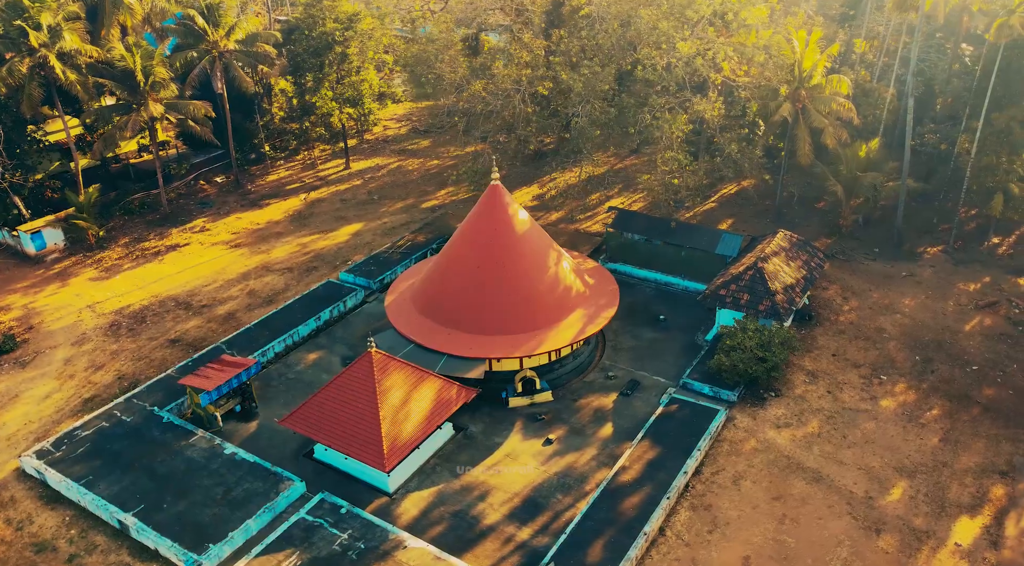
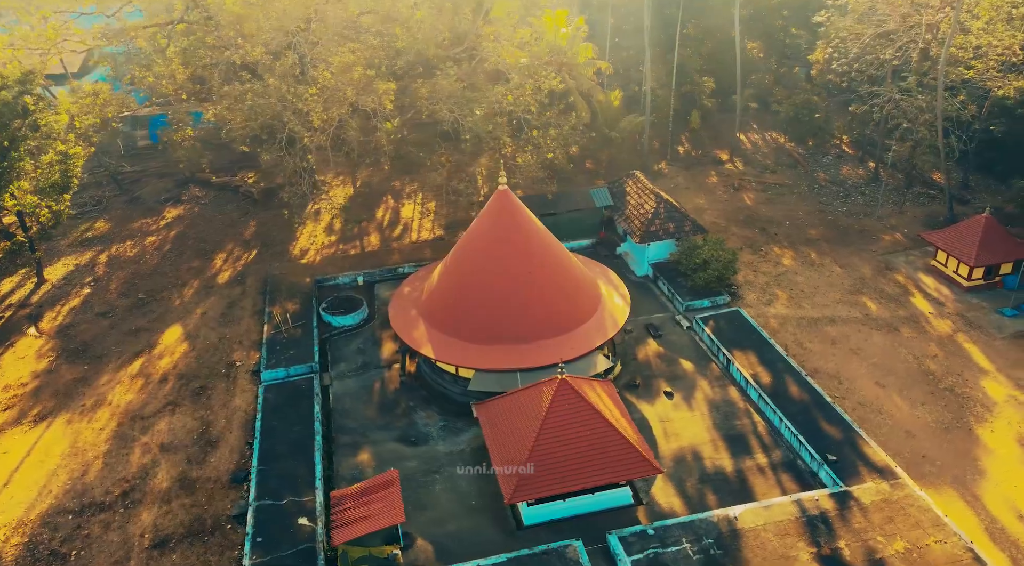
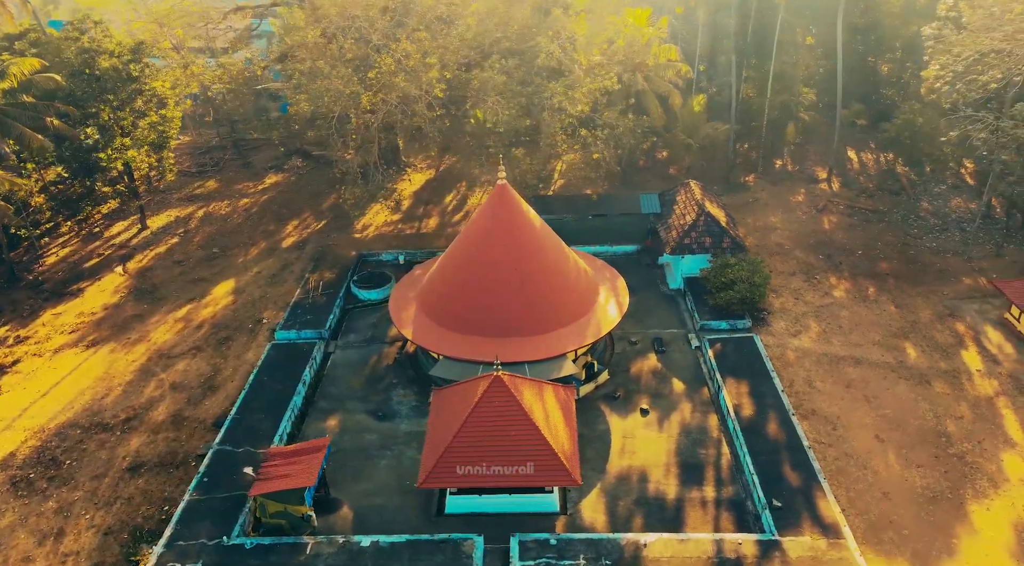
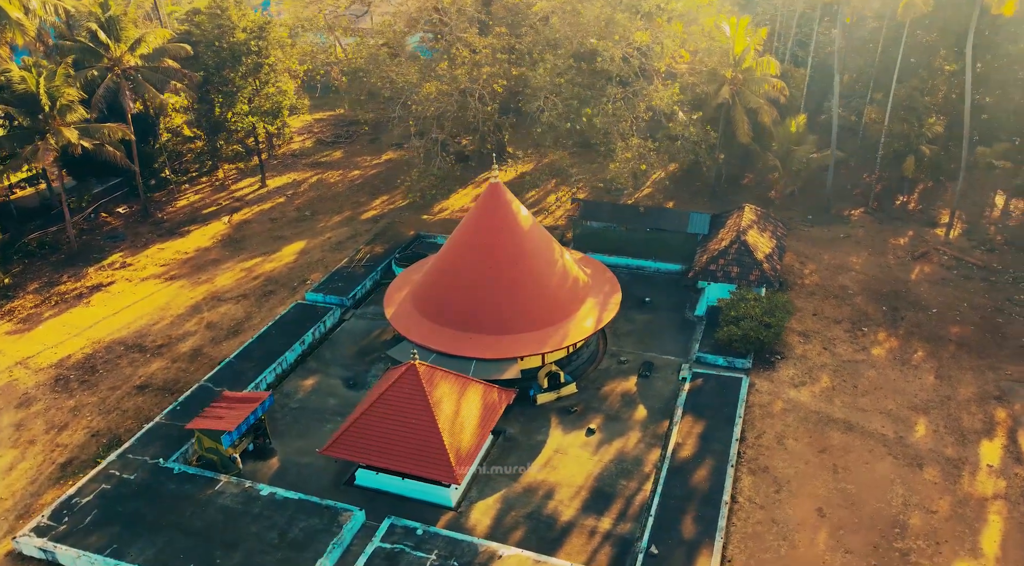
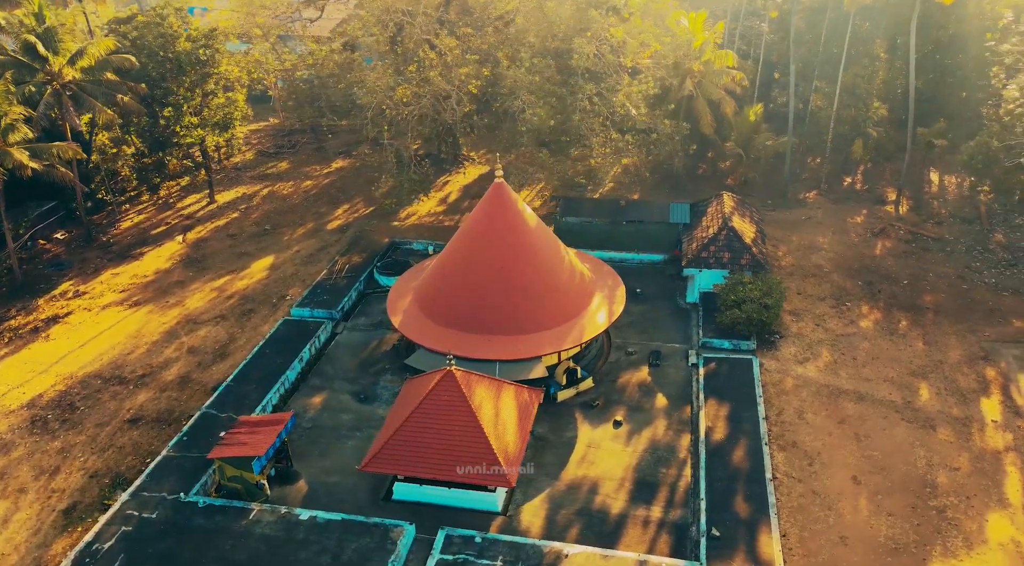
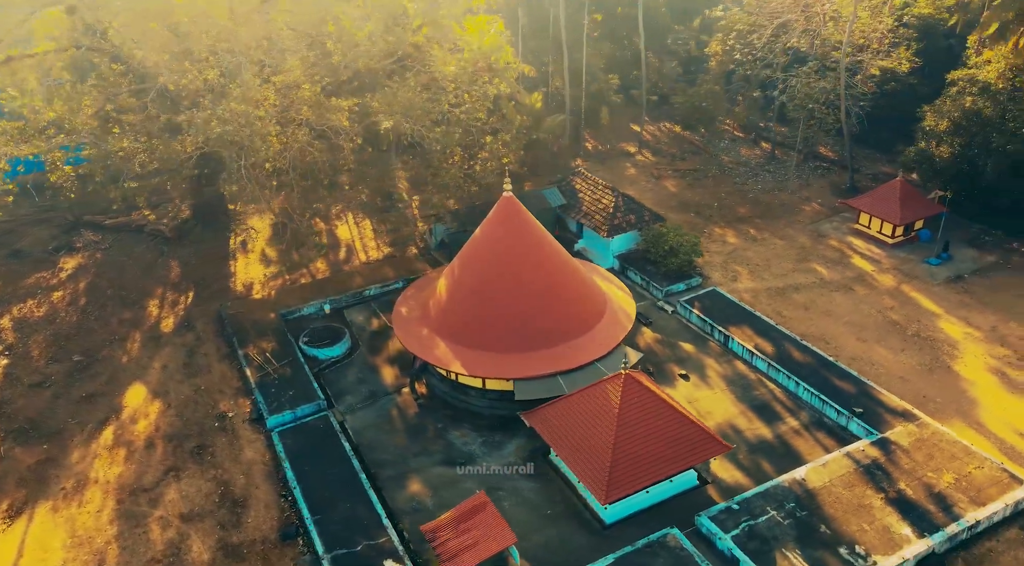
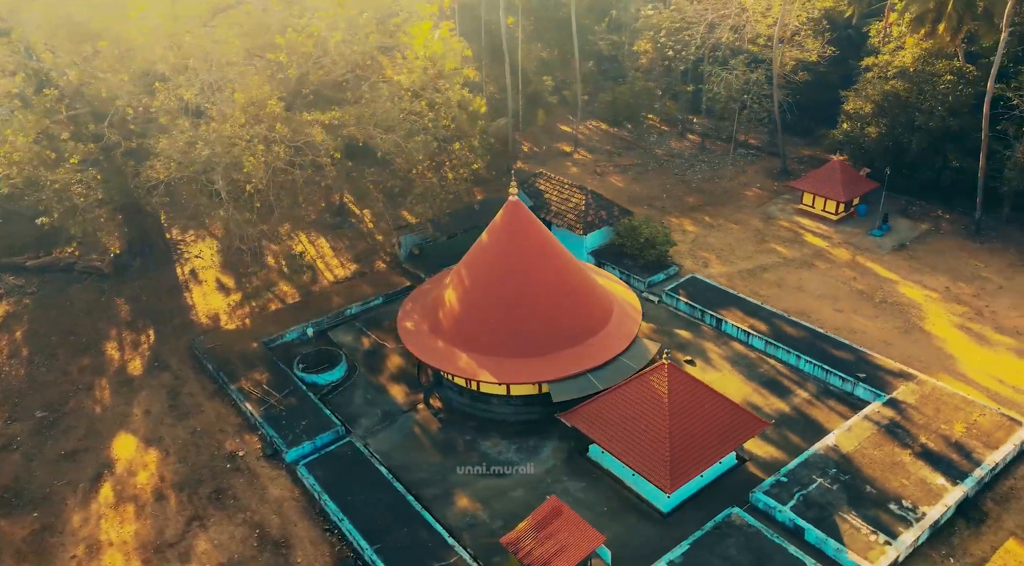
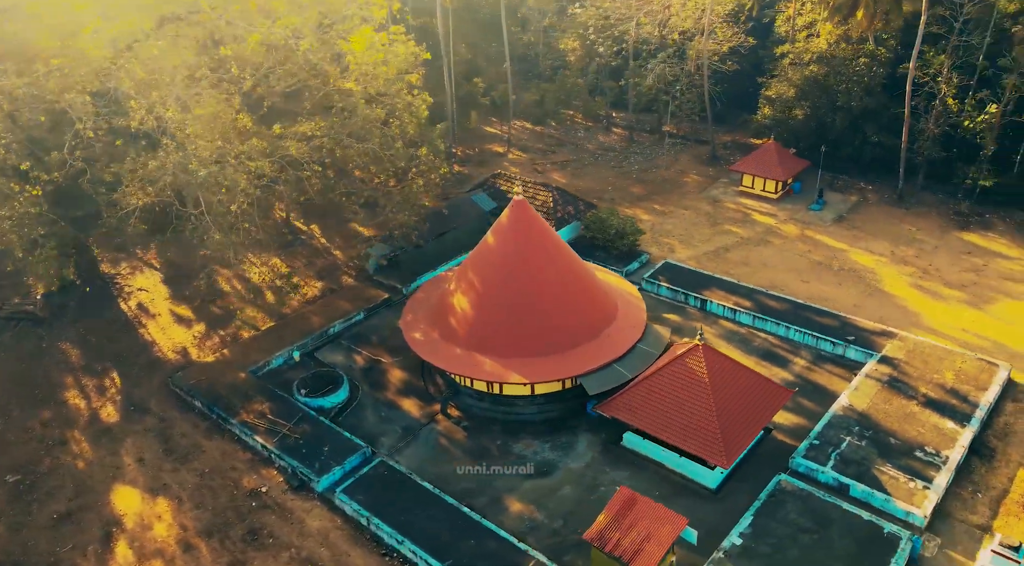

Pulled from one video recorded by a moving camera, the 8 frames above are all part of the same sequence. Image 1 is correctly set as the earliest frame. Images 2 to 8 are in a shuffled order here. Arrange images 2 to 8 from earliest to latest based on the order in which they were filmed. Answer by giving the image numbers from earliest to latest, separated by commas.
4, 5, 3, 2, 6, 7, 8
